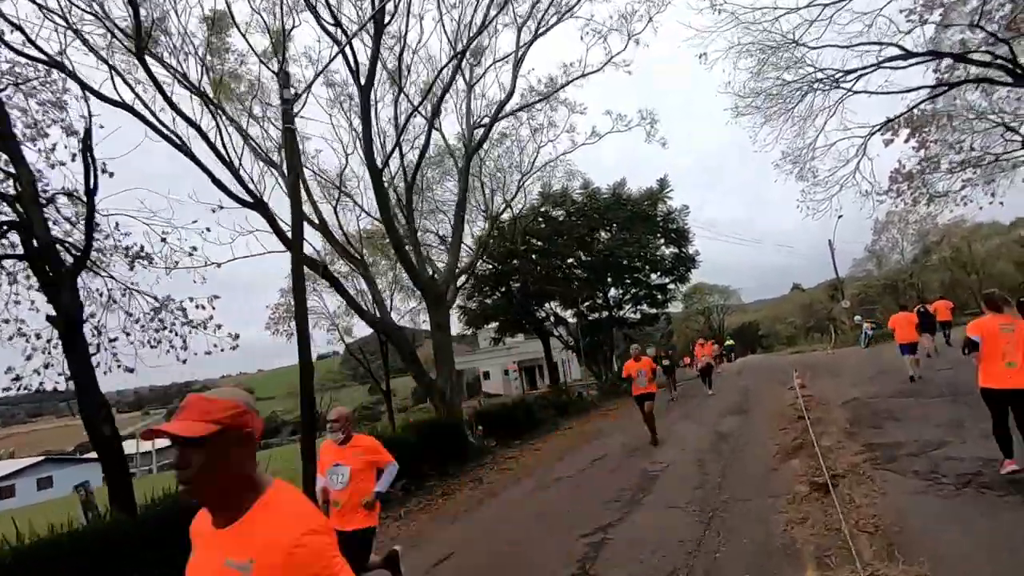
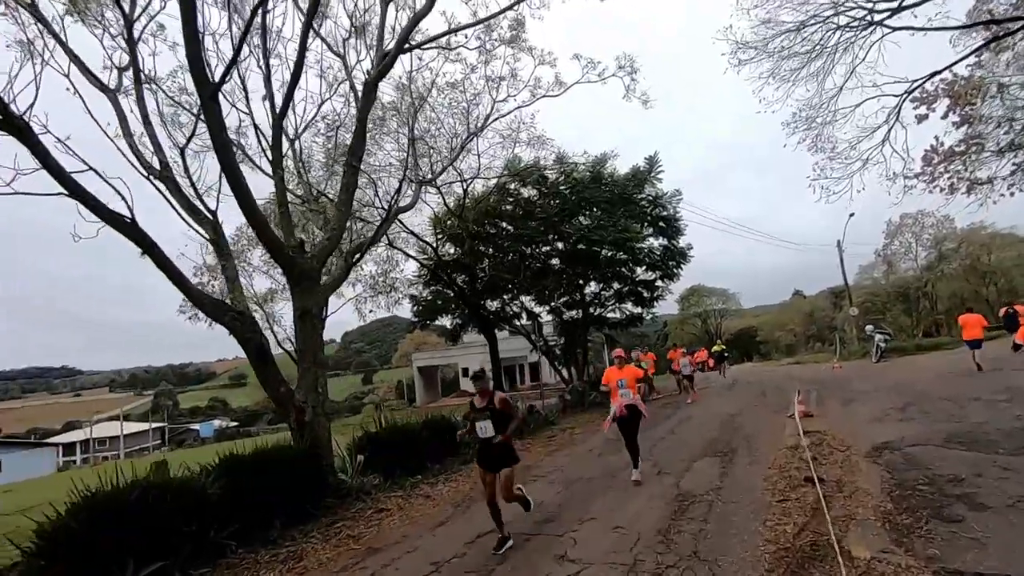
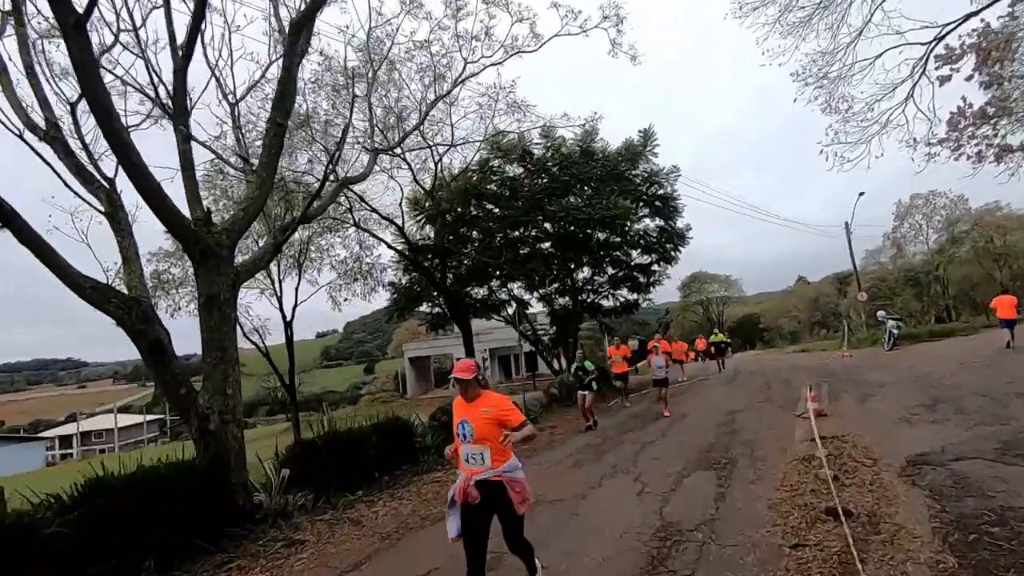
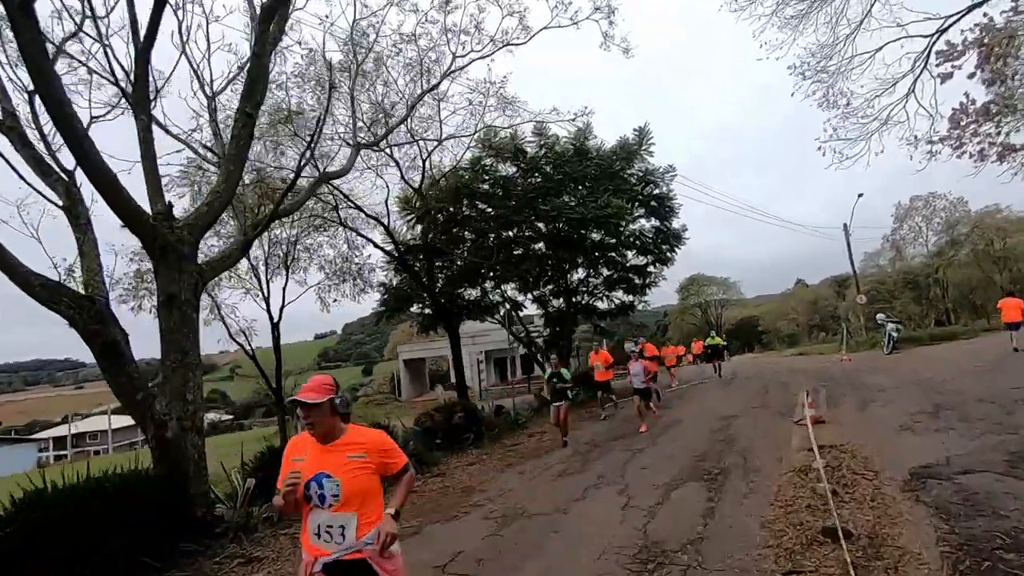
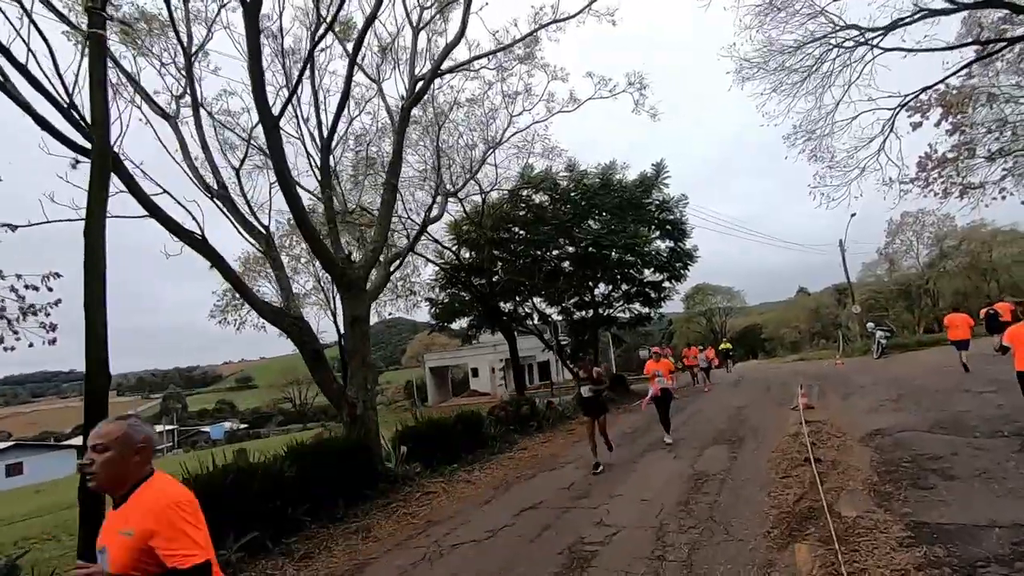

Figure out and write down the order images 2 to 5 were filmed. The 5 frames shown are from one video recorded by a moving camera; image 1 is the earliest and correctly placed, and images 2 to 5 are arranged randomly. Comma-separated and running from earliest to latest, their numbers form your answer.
5, 2, 3, 4
